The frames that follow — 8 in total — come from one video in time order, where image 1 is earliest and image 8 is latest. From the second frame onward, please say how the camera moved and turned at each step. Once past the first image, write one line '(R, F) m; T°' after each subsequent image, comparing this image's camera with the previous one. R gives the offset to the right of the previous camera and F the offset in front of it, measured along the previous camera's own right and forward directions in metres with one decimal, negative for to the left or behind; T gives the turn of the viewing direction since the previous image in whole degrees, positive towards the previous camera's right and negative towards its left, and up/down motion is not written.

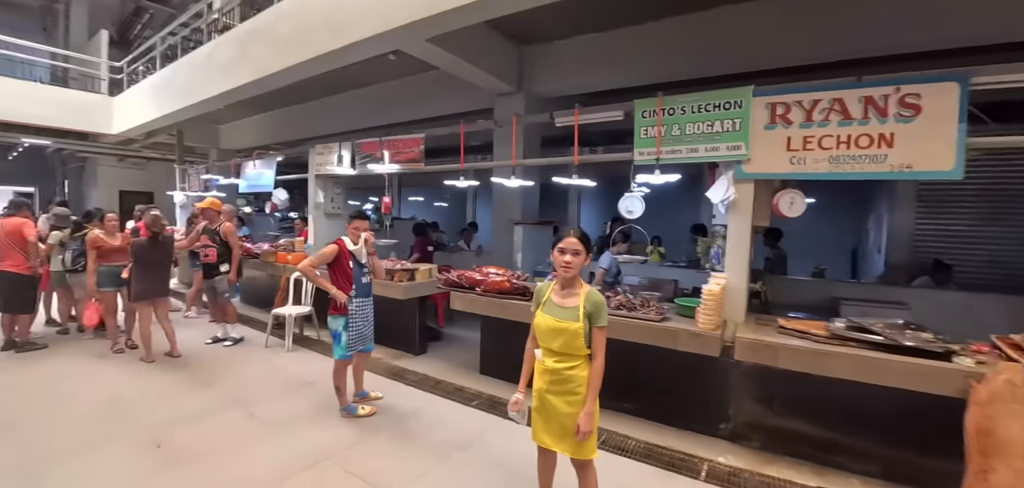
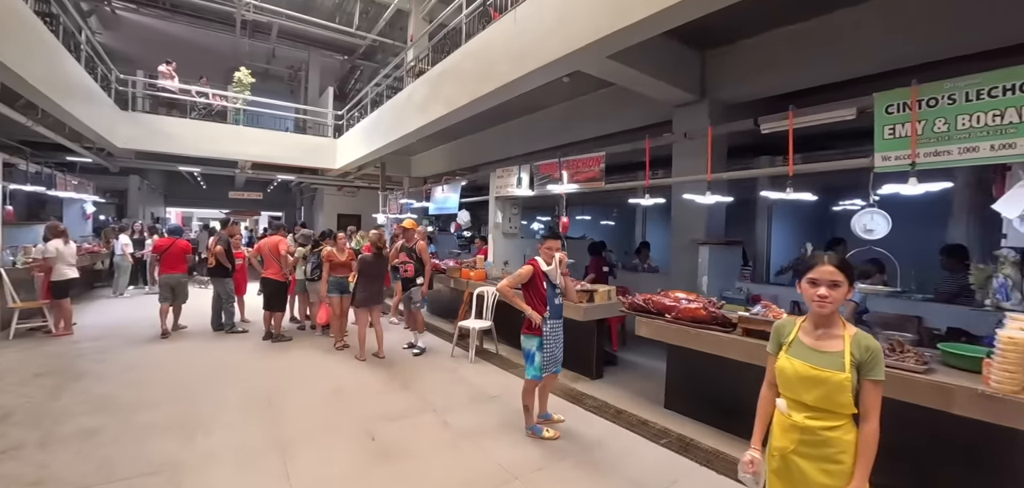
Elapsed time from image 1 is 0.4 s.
(-0.5, +0.1) m; -19°
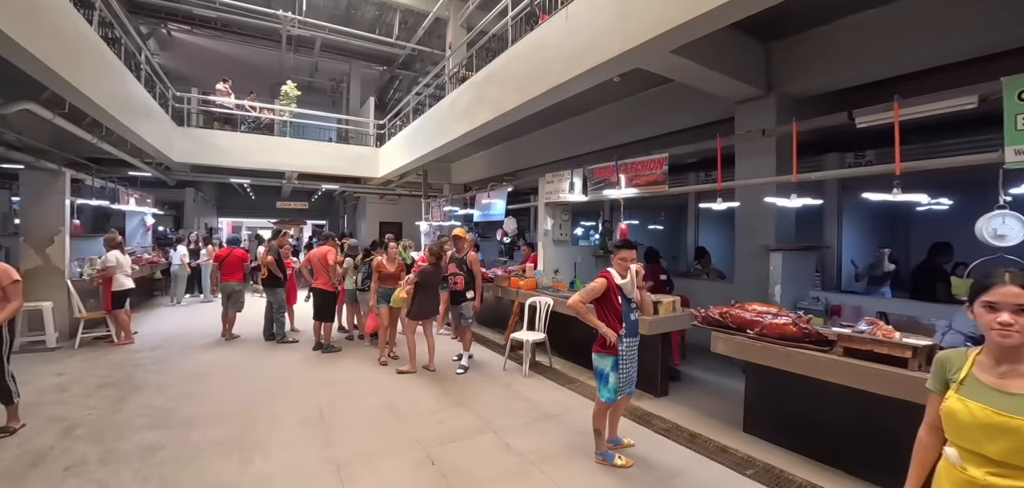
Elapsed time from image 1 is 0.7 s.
(-0.3, +0.2) m; -4°
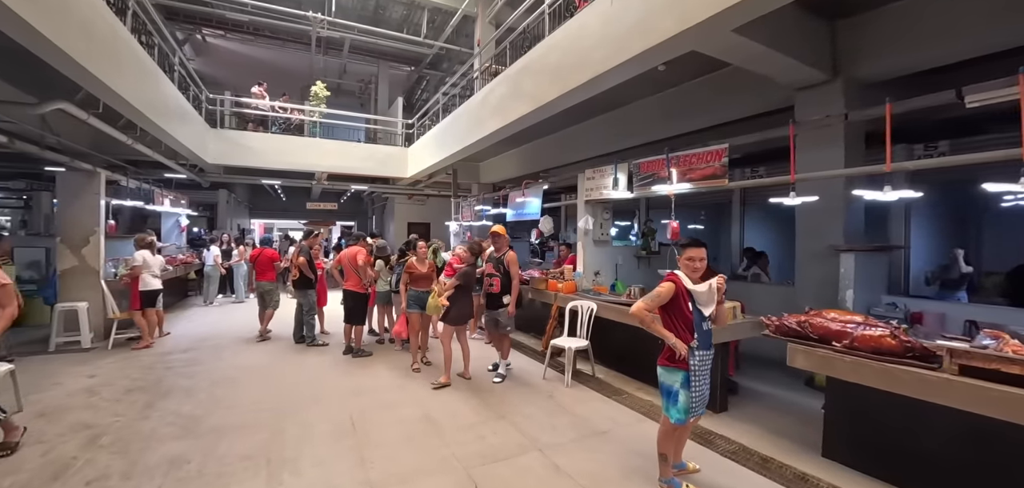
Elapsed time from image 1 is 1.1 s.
(-0.2, +0.3) m; -3°
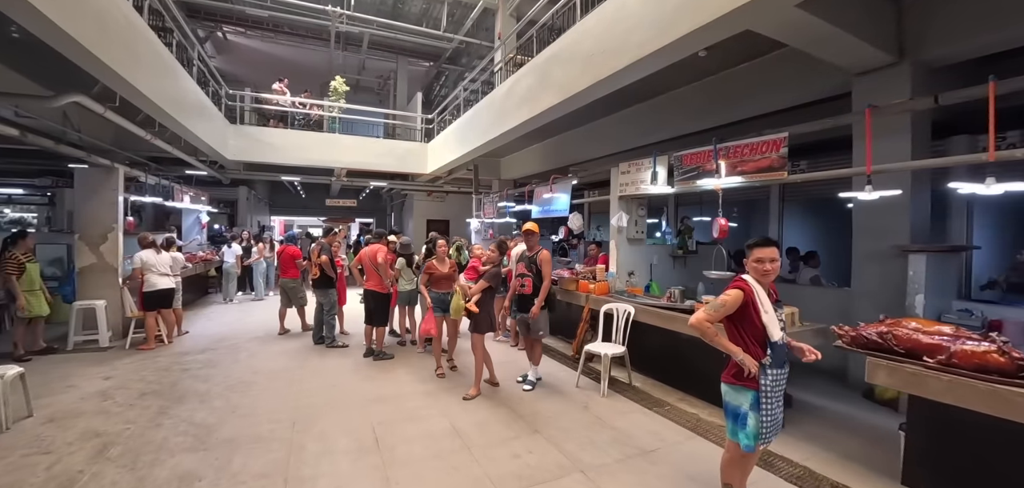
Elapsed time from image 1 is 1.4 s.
(-0.2, +0.3) m; -2°
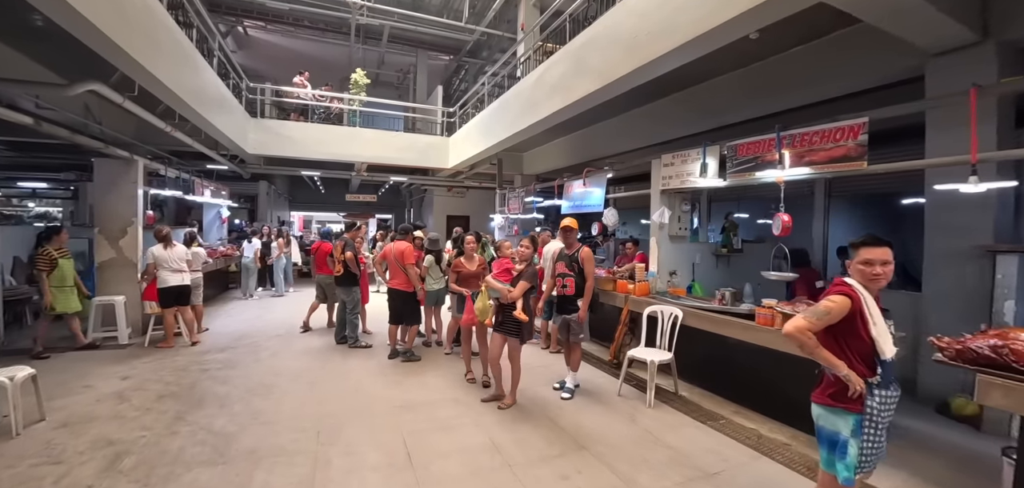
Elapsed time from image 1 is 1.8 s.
(-0.2, +0.3) m; -2°
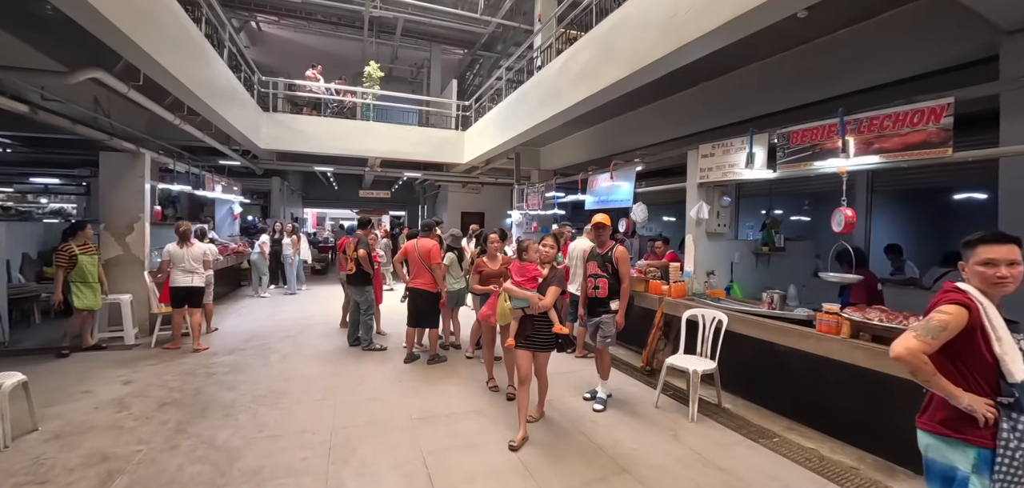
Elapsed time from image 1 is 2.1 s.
(-0.1, +0.3) m; -2°
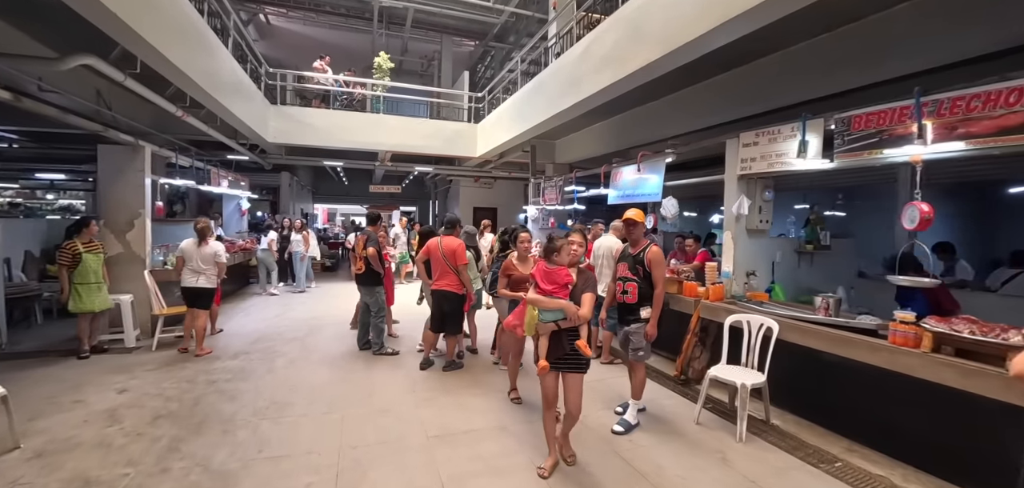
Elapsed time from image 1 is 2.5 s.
(-0.1, +0.3) m; -1°
